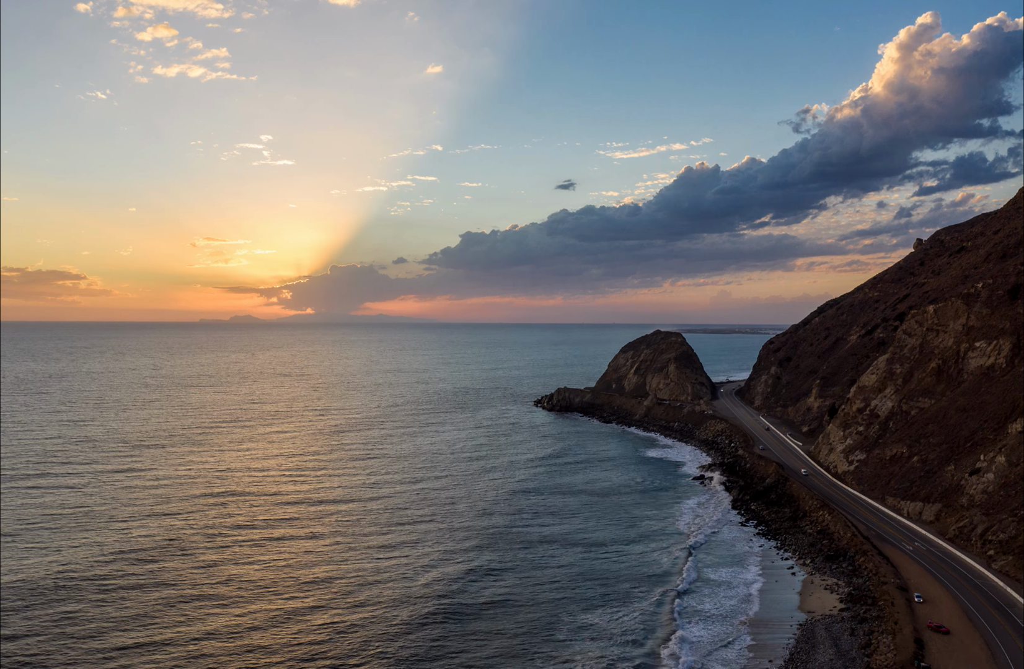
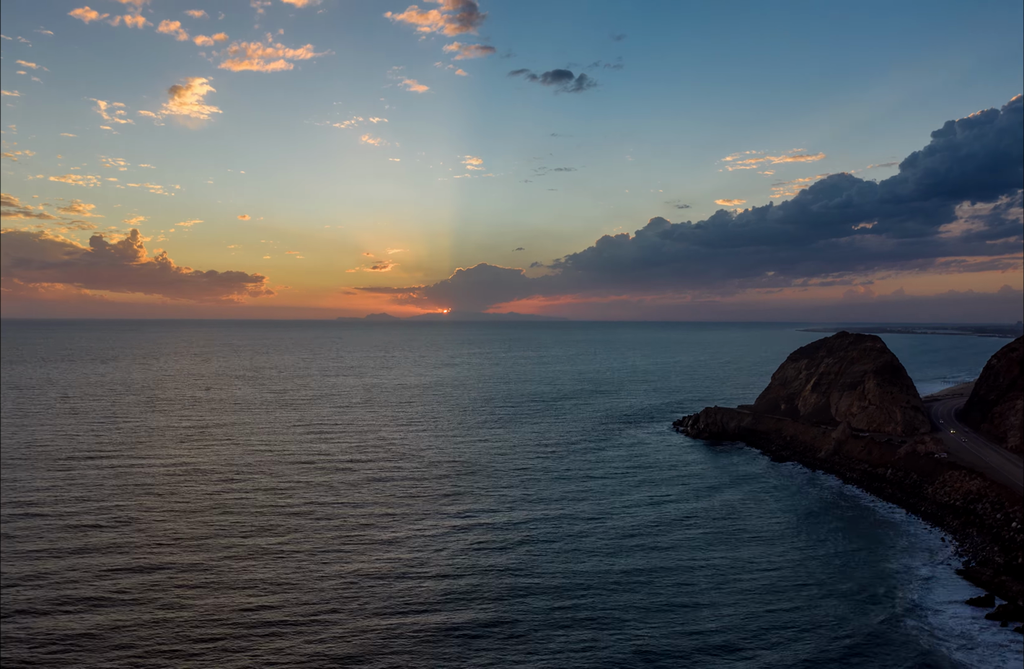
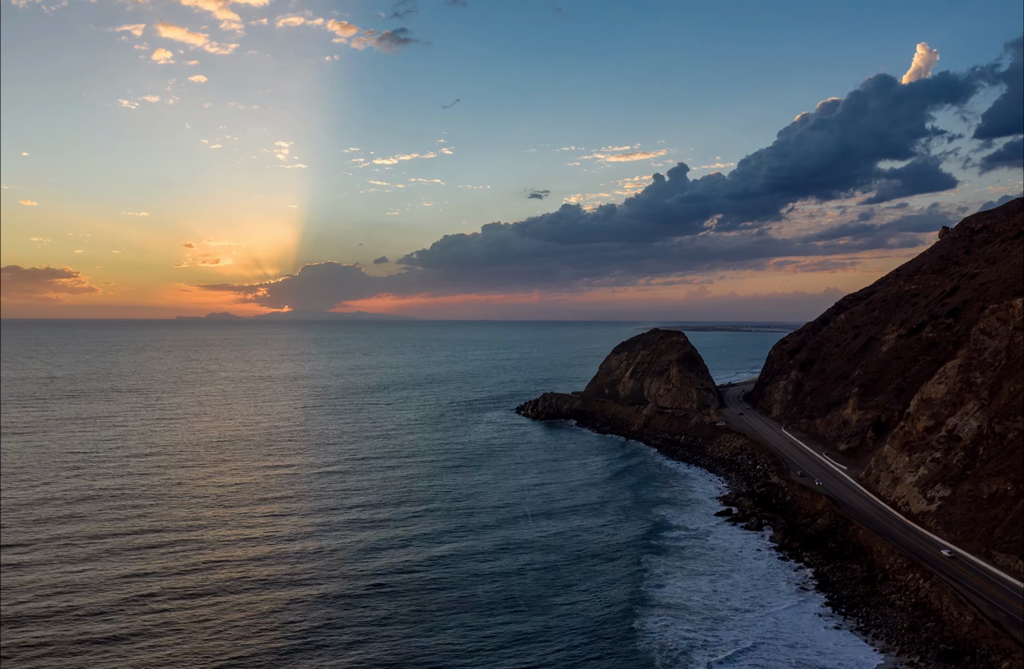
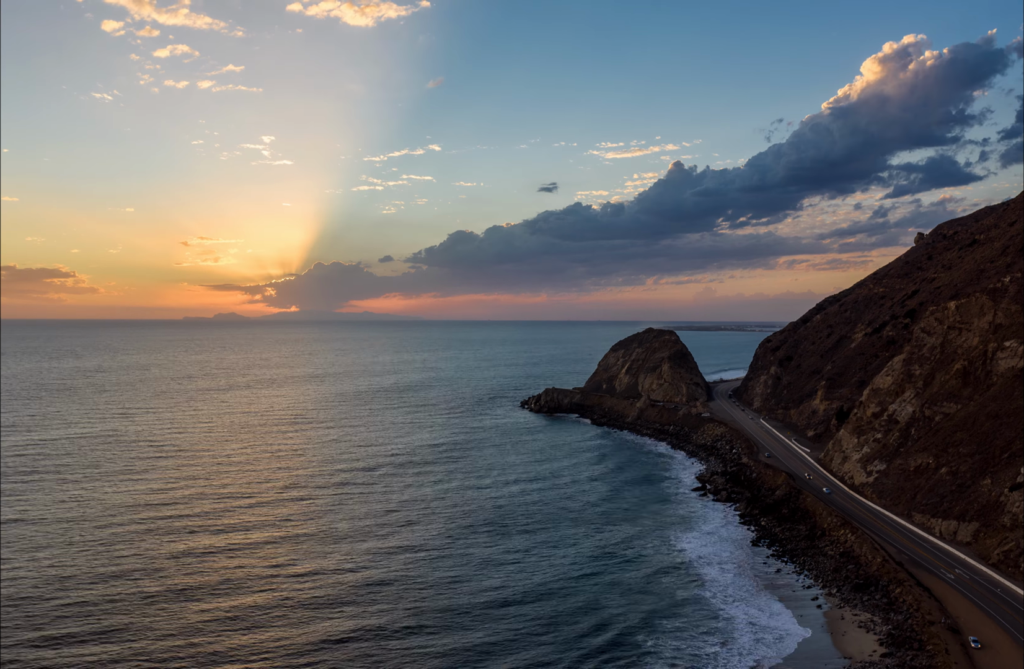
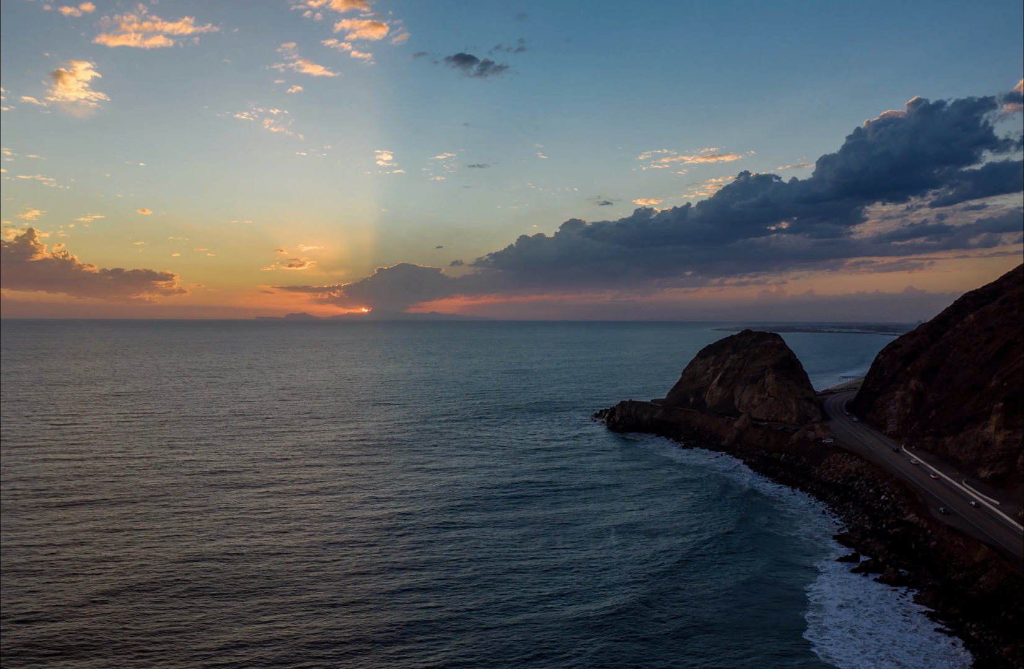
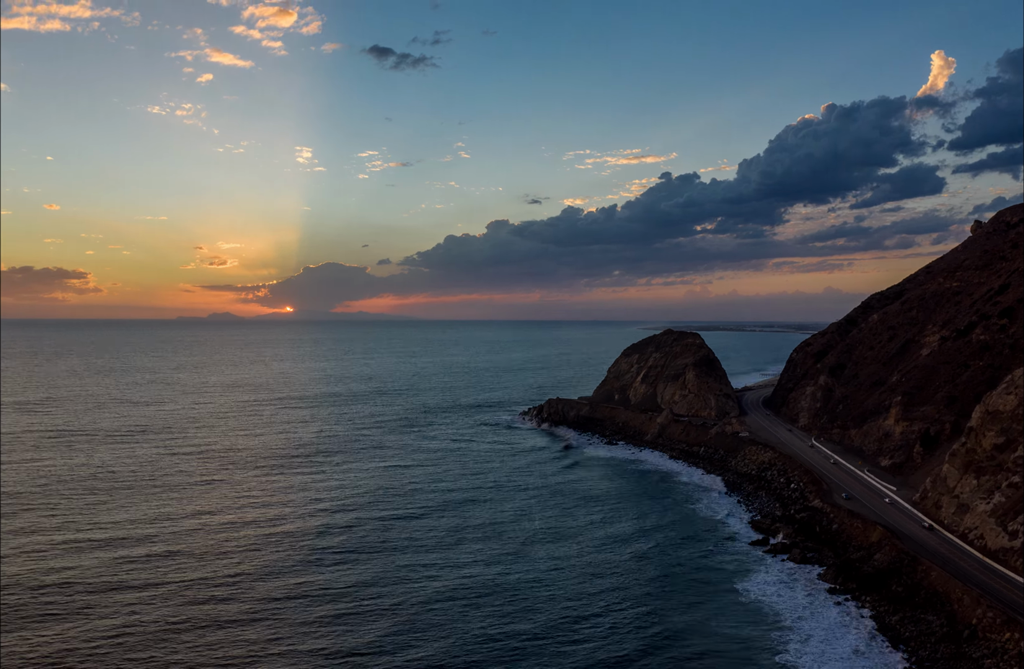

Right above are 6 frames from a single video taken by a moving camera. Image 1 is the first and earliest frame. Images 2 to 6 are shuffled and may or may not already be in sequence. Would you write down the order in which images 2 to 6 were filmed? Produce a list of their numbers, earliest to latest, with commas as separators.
4, 3, 6, 5, 2
